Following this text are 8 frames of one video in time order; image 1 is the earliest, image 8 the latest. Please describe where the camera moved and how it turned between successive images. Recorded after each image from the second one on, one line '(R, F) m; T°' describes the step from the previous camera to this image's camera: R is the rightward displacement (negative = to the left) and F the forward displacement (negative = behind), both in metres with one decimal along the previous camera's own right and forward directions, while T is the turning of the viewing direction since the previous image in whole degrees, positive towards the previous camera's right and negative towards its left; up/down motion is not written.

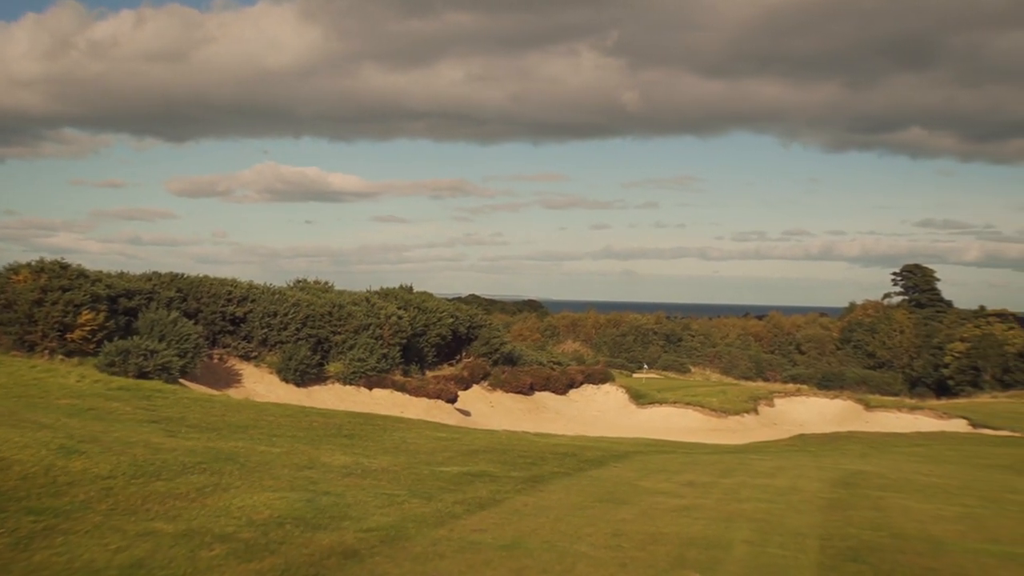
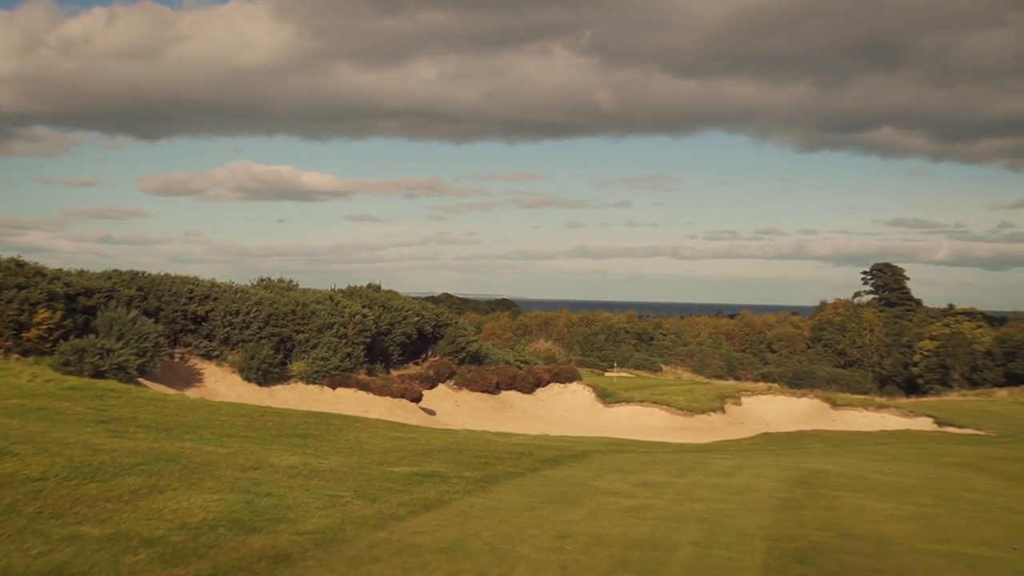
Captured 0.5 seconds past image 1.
(+0.2, +0.1) m; +2°
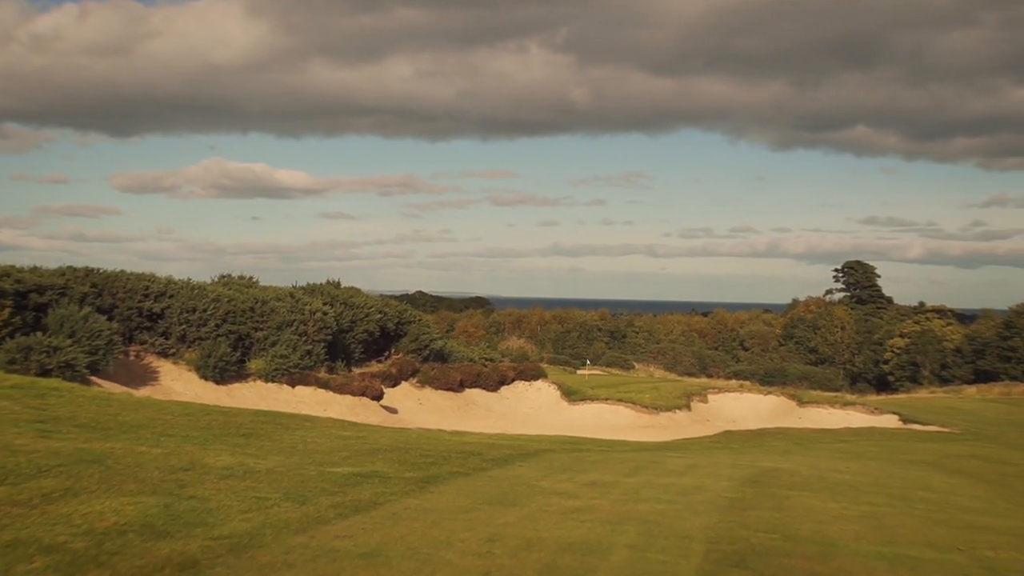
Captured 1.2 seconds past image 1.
(+0.3, +0.2) m; +2°
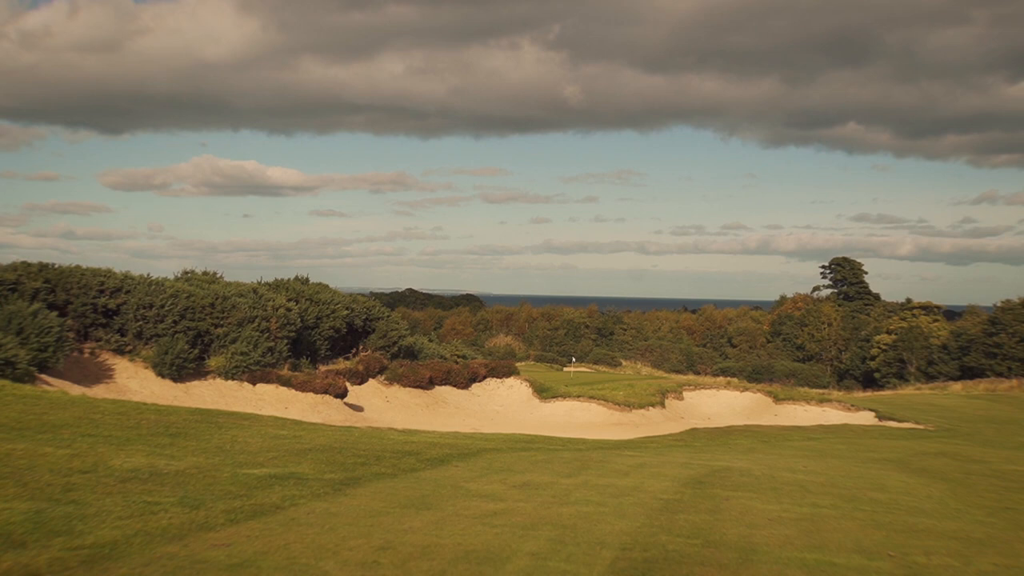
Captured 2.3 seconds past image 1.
(+0.7, +0.4) m; +1°
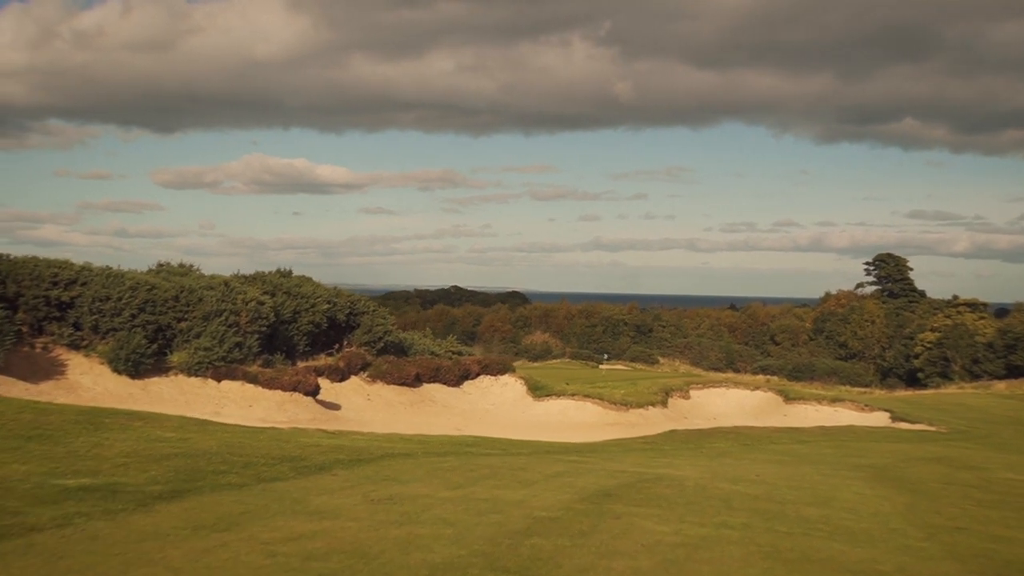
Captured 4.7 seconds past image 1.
(+1.8, +1.2) m; -2°
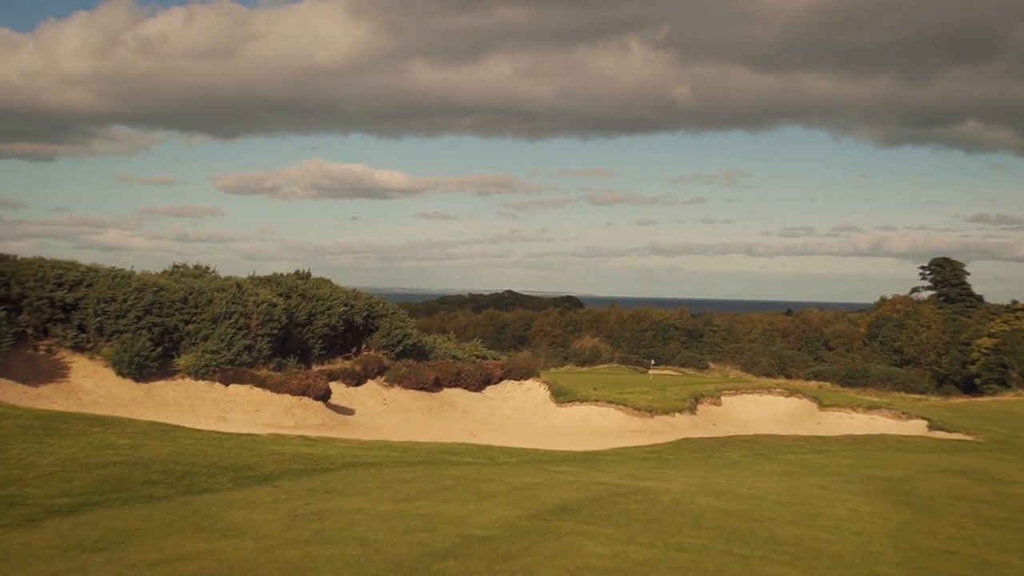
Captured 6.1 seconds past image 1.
(+1.1, +0.7) m; -3°
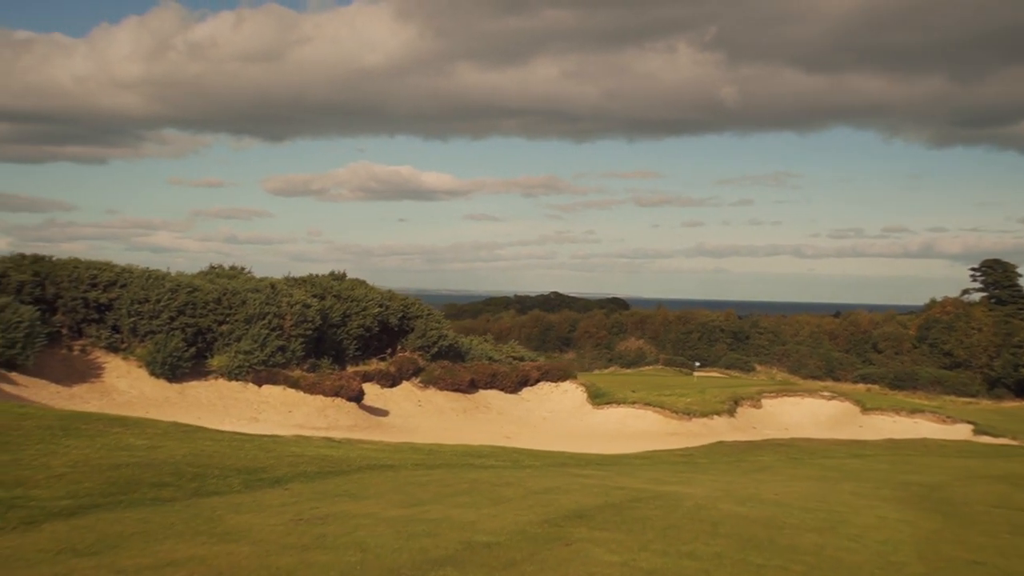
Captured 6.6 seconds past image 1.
(+0.3, +0.3) m; -3°
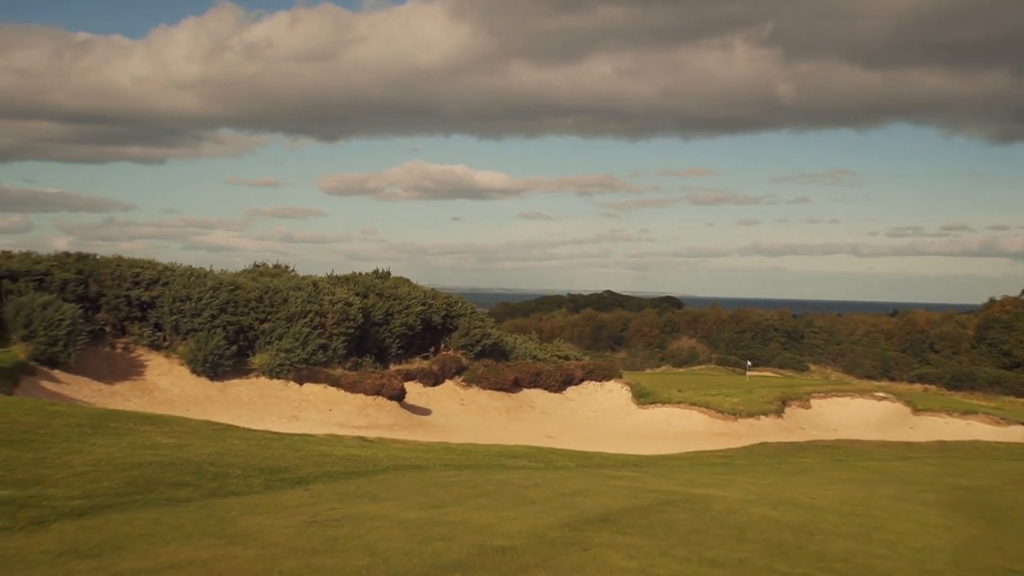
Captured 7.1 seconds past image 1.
(+0.2, +0.3) m; -3°
